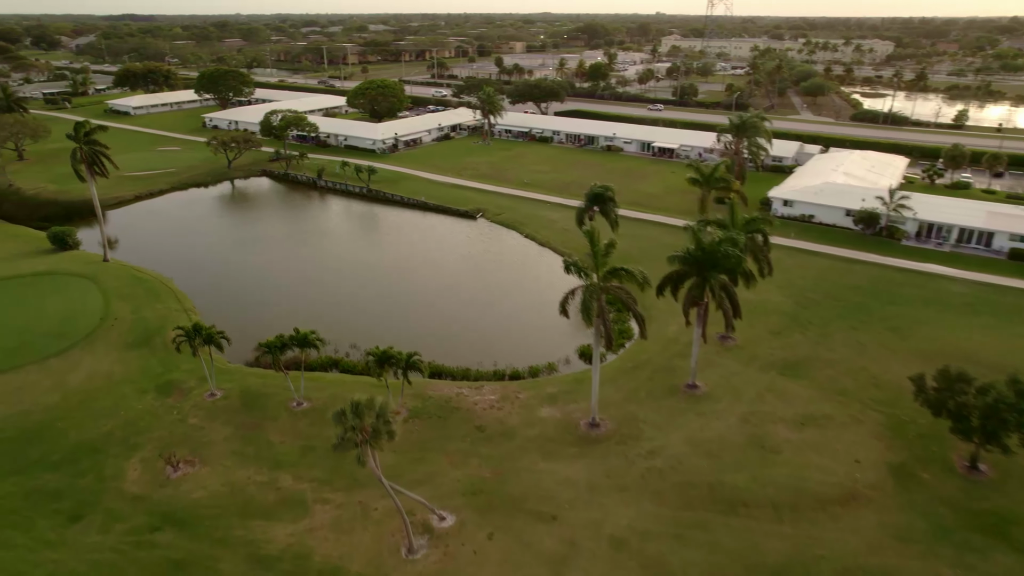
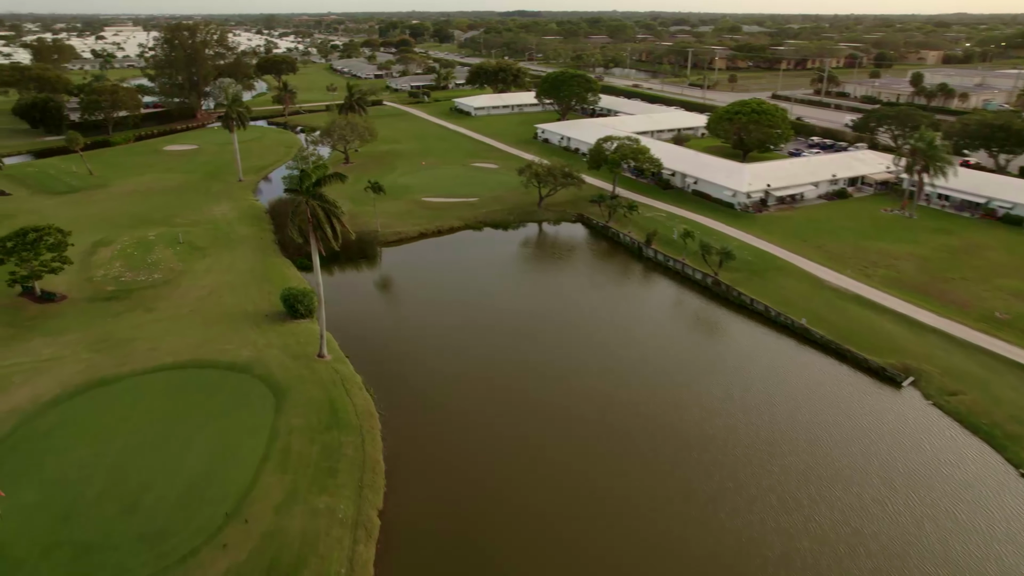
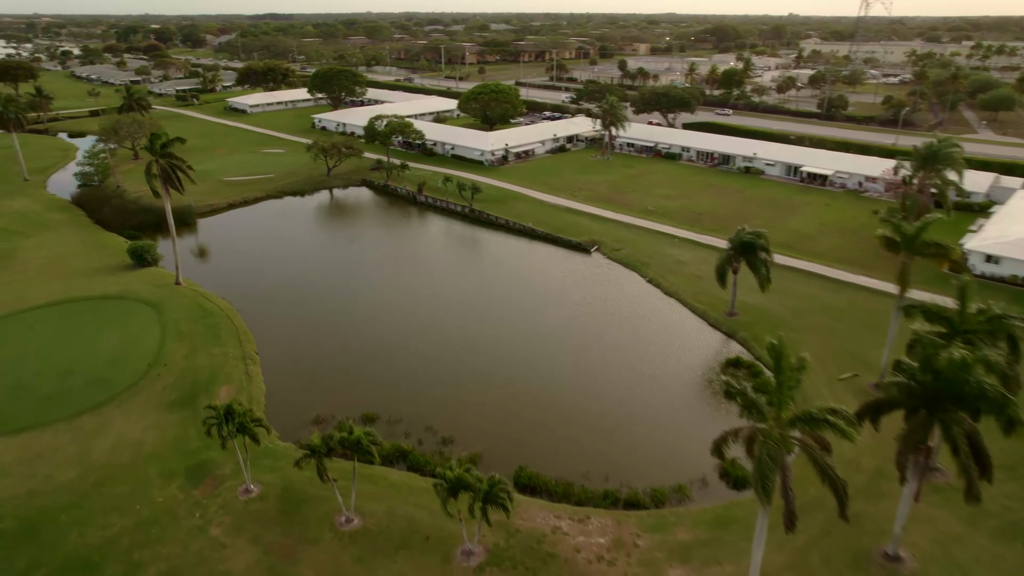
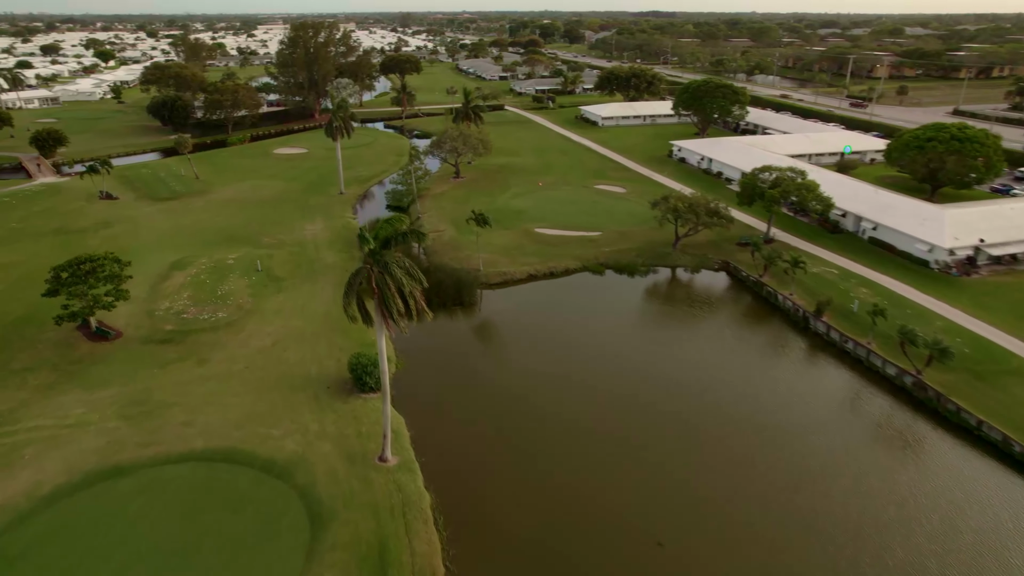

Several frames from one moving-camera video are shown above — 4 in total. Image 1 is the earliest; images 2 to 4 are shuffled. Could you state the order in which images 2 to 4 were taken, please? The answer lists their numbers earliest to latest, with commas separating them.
3, 2, 4
